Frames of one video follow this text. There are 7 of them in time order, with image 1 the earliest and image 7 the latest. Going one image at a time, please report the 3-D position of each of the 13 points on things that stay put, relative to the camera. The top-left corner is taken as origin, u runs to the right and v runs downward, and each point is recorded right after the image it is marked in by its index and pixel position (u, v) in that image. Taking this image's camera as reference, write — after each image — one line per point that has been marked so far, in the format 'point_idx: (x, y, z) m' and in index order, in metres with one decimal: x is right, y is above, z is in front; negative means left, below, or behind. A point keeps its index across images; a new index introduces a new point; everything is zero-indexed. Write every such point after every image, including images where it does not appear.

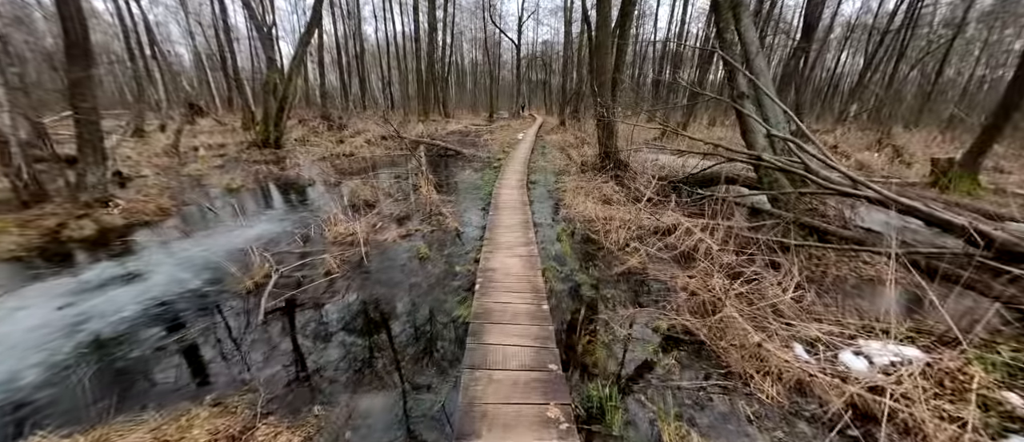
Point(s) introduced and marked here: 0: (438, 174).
0: (-2.3, +1.5, +9.8) m
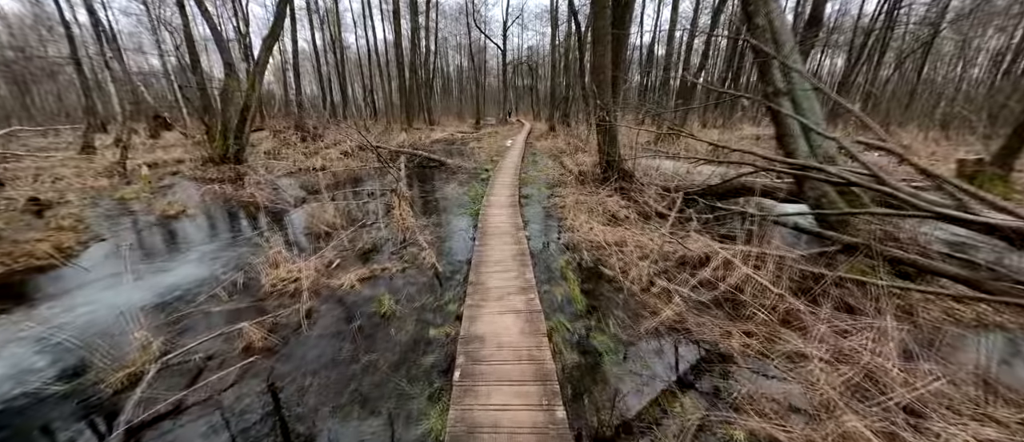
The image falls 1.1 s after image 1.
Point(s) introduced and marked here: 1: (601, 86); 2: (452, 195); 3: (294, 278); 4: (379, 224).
0: (-2.6, +0.9, +8.7) m
1: (+2.0, +3.0, +6.9) m
2: (-1.6, +0.7, +8.0) m
3: (-2.6, -0.7, +3.7) m
4: (-2.3, -0.1, +5.5) m
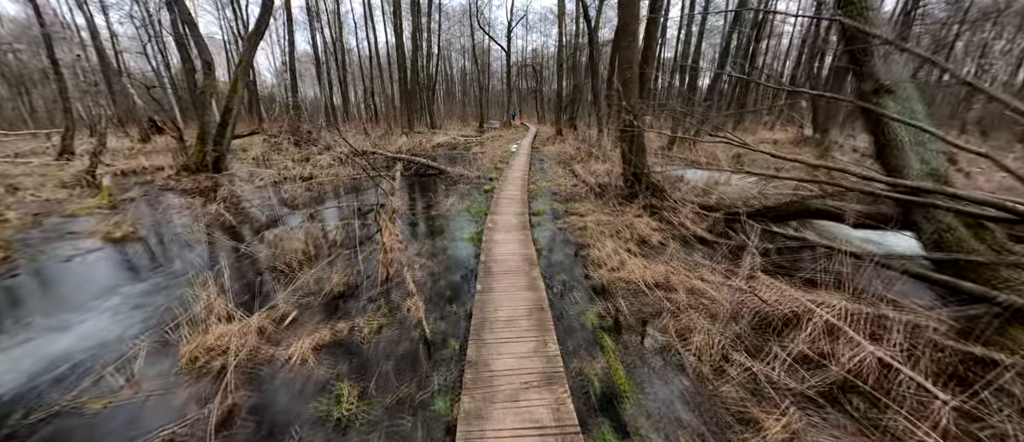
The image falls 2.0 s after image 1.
0: (-2.4, +0.5, +7.7) m
1: (+2.2, +2.6, +5.8) m
2: (-1.4, +0.2, +7.0) m
3: (-2.5, -1.1, +2.7) m
4: (-2.2, -0.5, +4.4) m
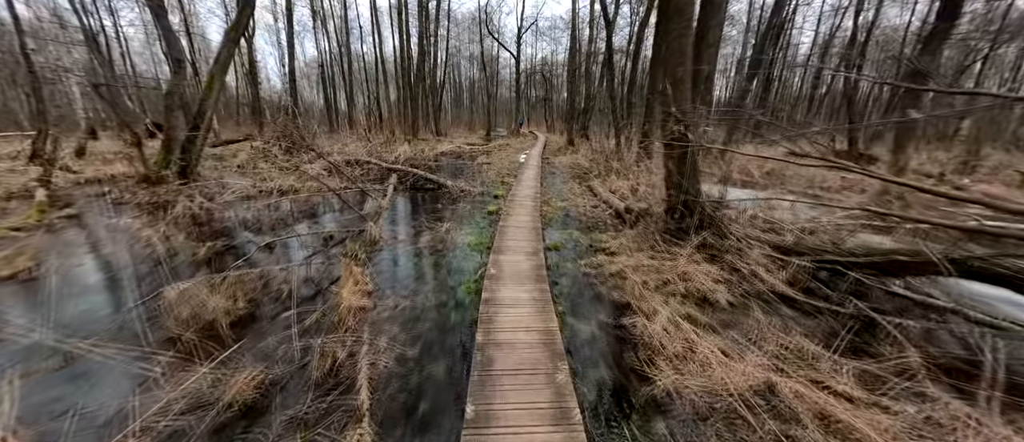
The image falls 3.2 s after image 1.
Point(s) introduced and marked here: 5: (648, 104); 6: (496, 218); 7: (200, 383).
0: (-2.3, -0.1, +6.4) m
1: (+2.4, +2.0, +4.4) m
2: (-1.2, -0.3, +5.6) m
3: (-2.4, -1.6, +1.3) m
4: (-2.1, -1.0, +3.1) m
5: (+4.6, +4.0, +10.6) m
6: (-0.3, +0.1, +6.6) m
7: (-2.3, -1.2, +2.4) m
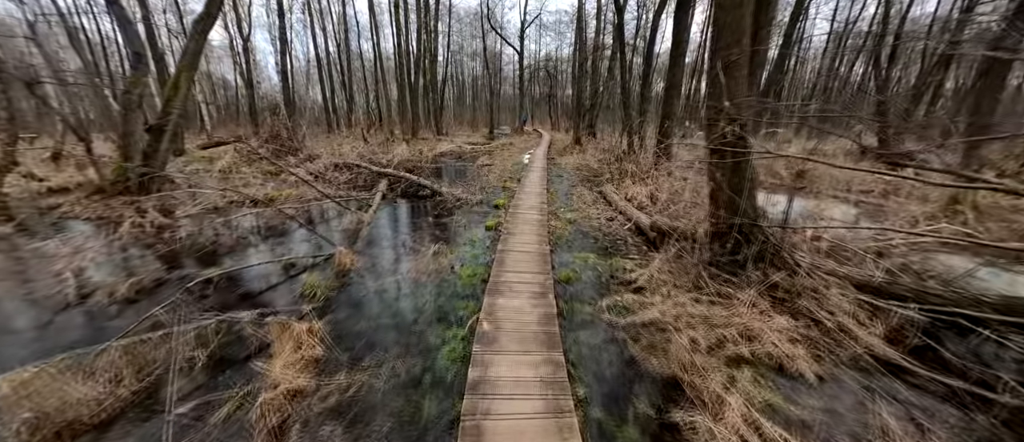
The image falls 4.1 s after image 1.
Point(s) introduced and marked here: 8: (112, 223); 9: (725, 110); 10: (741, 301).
0: (-2.2, -0.5, +5.4) m
1: (+2.4, +1.6, +3.4) m
2: (-1.2, -0.7, +4.6) m
3: (-2.5, -1.9, +0.3) m
4: (-2.1, -1.4, +2.1) m
5: (+4.7, +3.7, +9.4) m
6: (-0.3, -0.3, +5.6) m
7: (-2.3, -1.6, +1.4) m
8: (-7.7, 0.0, +5.9) m
9: (+2.3, +1.2, +3.4) m
10: (+2.4, -0.8, +3.2) m
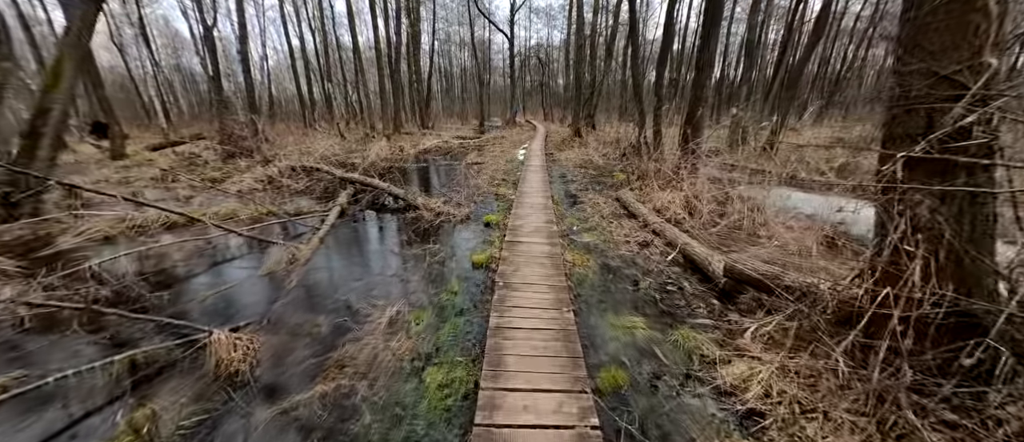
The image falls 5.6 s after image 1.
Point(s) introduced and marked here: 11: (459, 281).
0: (-2.2, -1.0, +3.5) m
1: (+2.4, +1.2, +1.6) m
2: (-1.2, -1.2, +2.8) m
3: (-2.3, -2.6, -1.4) m
4: (-2.0, -2.0, +0.3) m
5: (+4.5, +3.4, +7.6) m
6: (-0.3, -0.7, +3.8) m
7: (-2.2, -2.2, -0.4) m
8: (-7.7, -0.7, +4.0) m
9: (+2.3, +0.7, +1.6) m
10: (+2.4, -1.3, +1.5) m
11: (-0.7, -0.8, +4.0) m
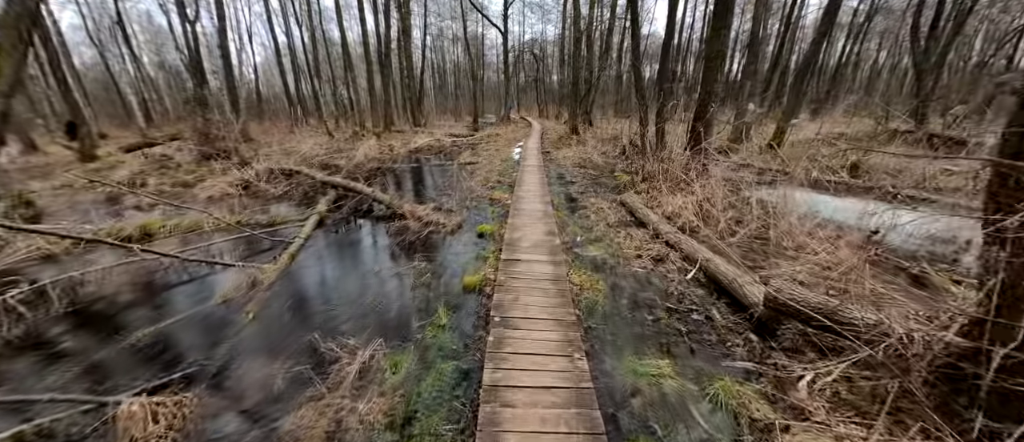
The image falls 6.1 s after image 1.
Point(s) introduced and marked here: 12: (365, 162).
0: (-2.2, -1.2, +3.0) m
1: (+2.4, +1.0, +1.0) m
2: (-1.2, -1.4, +2.2) m
3: (-2.2, -2.9, -2.0) m
4: (-1.9, -2.2, -0.3) m
5: (+4.4, +3.3, +7.1) m
6: (-0.3, -0.9, +3.2) m
7: (-2.2, -2.5, -1.0) m
8: (-7.7, -1.0, +3.3) m
9: (+2.3, +0.5, +1.1) m
10: (+2.4, -1.5, +1.0) m
11: (-0.7, -1.0, +3.4) m
12: (-5.1, +2.0, +10.5) m
